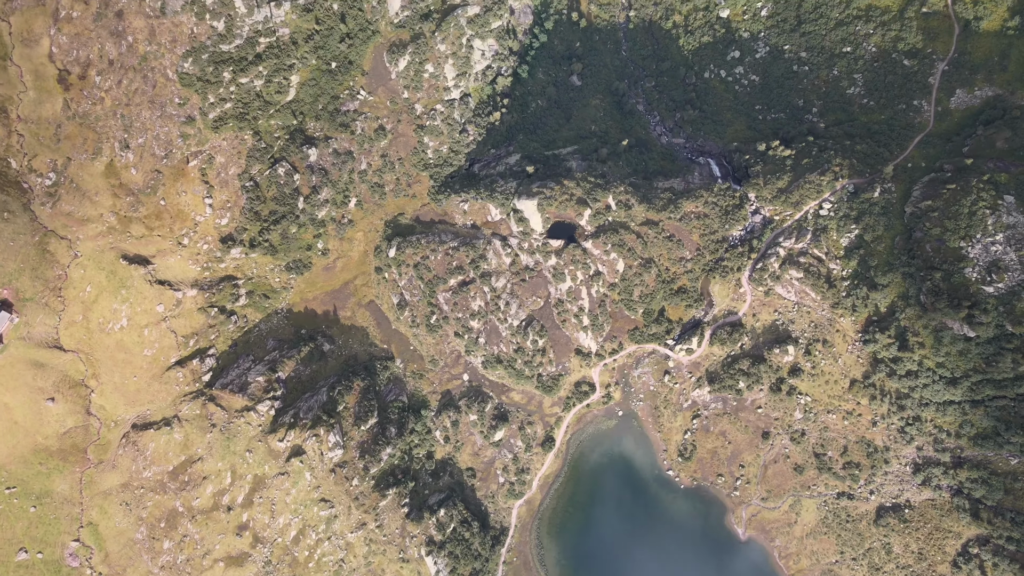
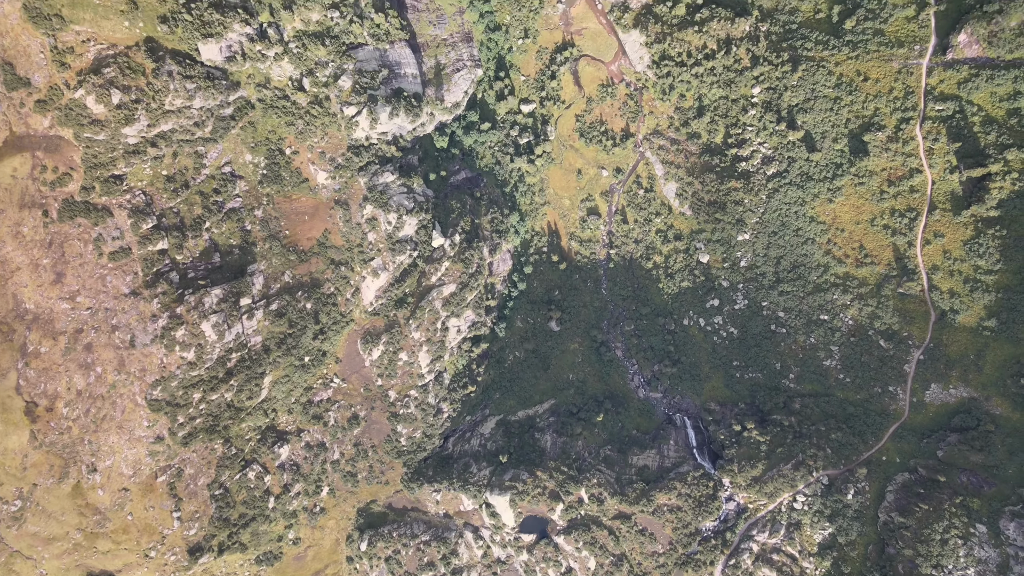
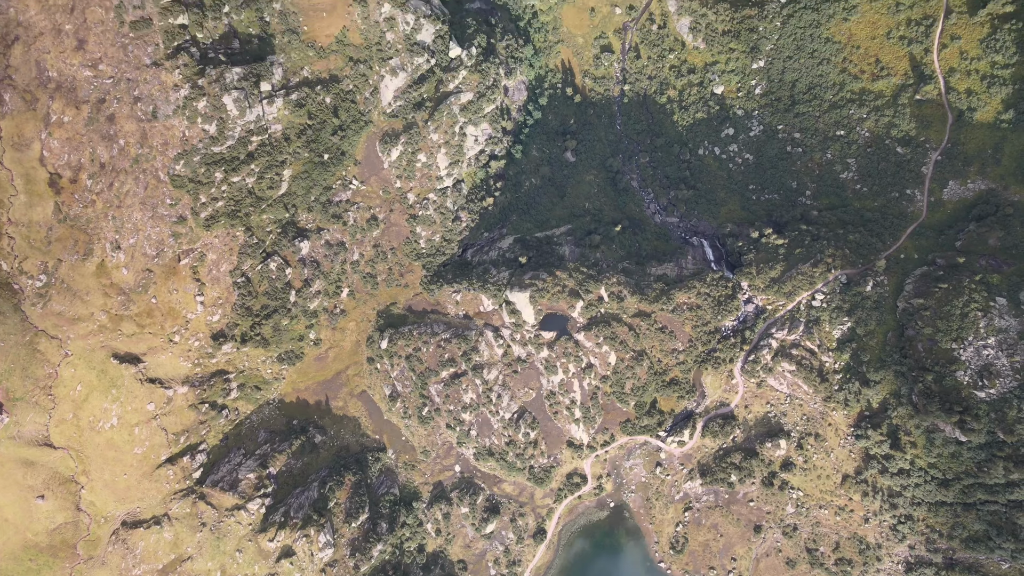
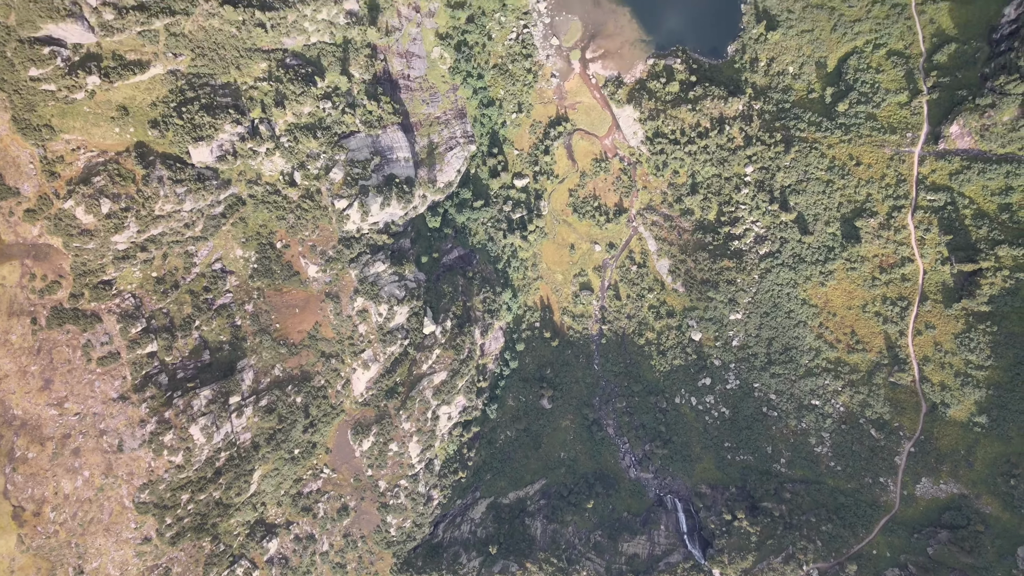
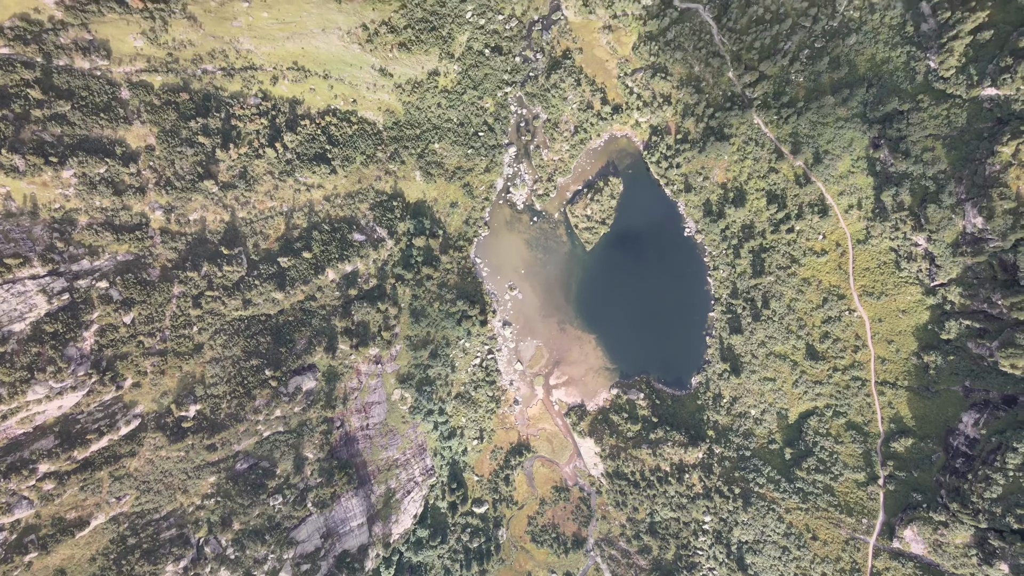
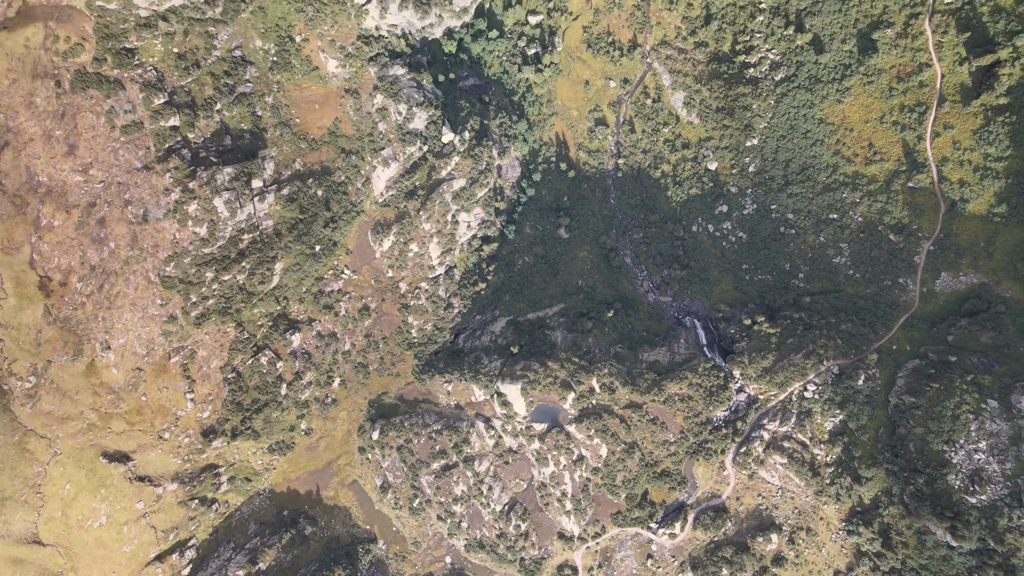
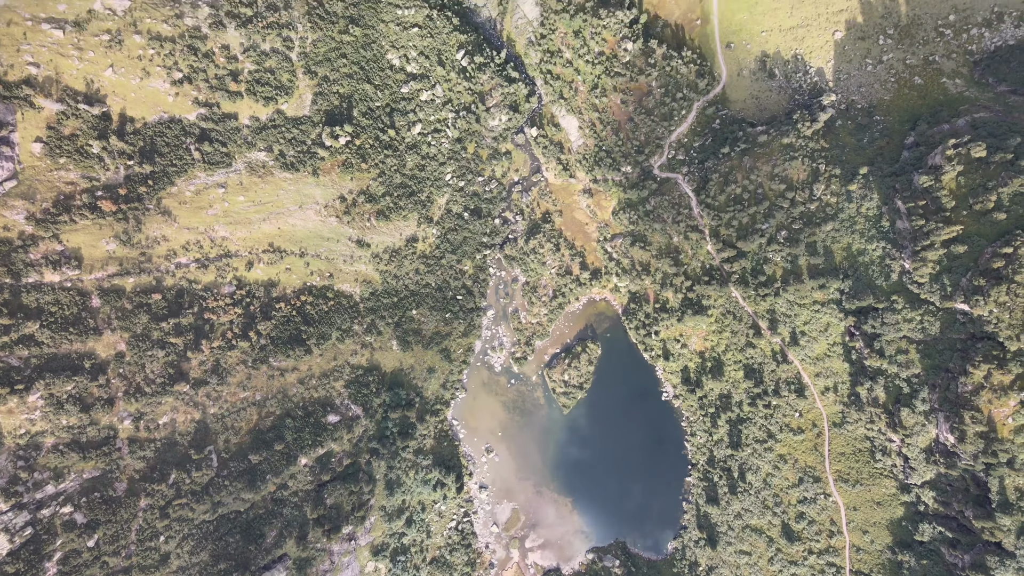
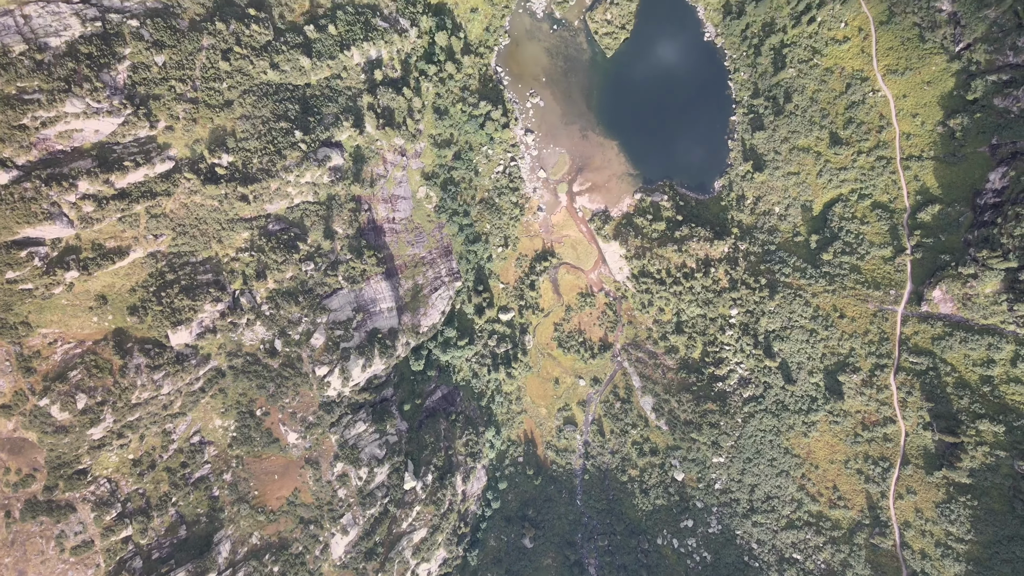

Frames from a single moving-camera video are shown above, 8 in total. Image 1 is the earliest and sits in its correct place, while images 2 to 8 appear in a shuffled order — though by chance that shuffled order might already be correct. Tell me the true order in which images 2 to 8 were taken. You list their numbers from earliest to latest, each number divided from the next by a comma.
3, 6, 2, 4, 8, 5, 7
